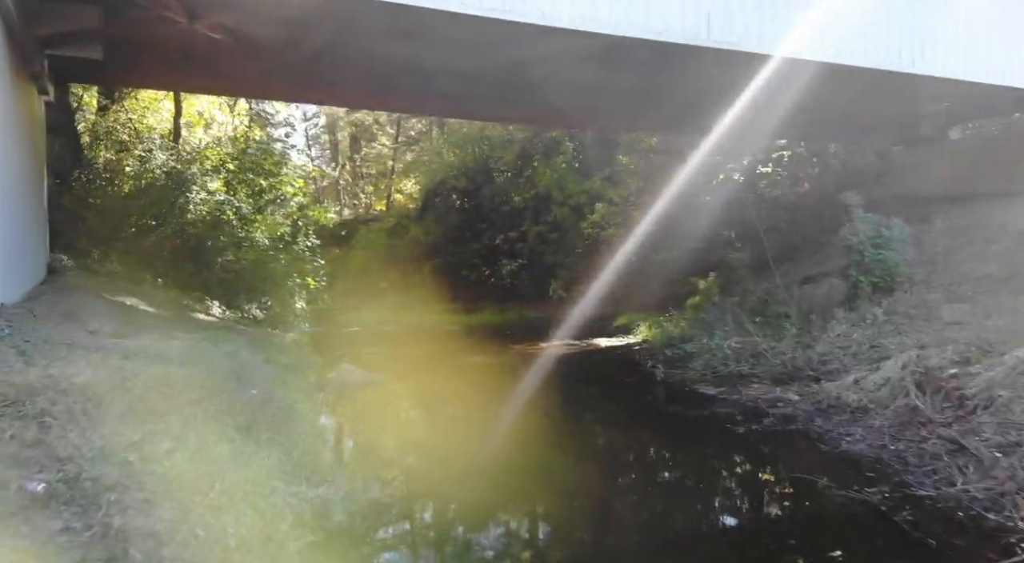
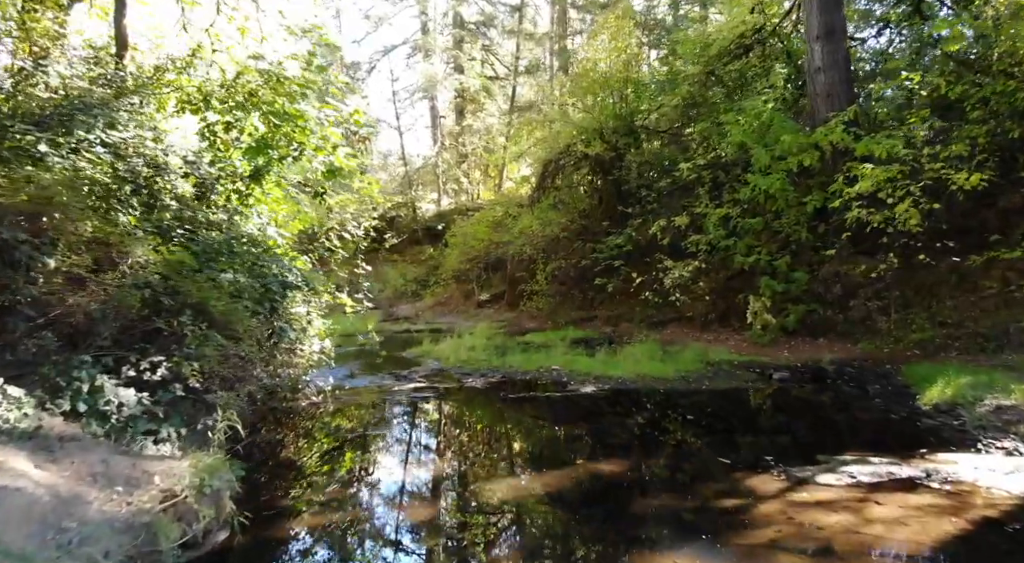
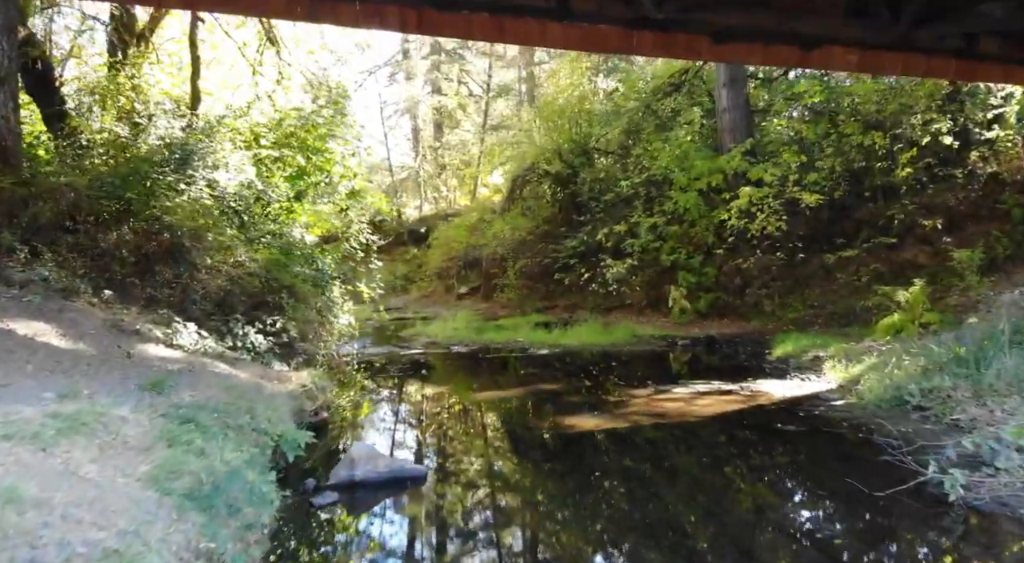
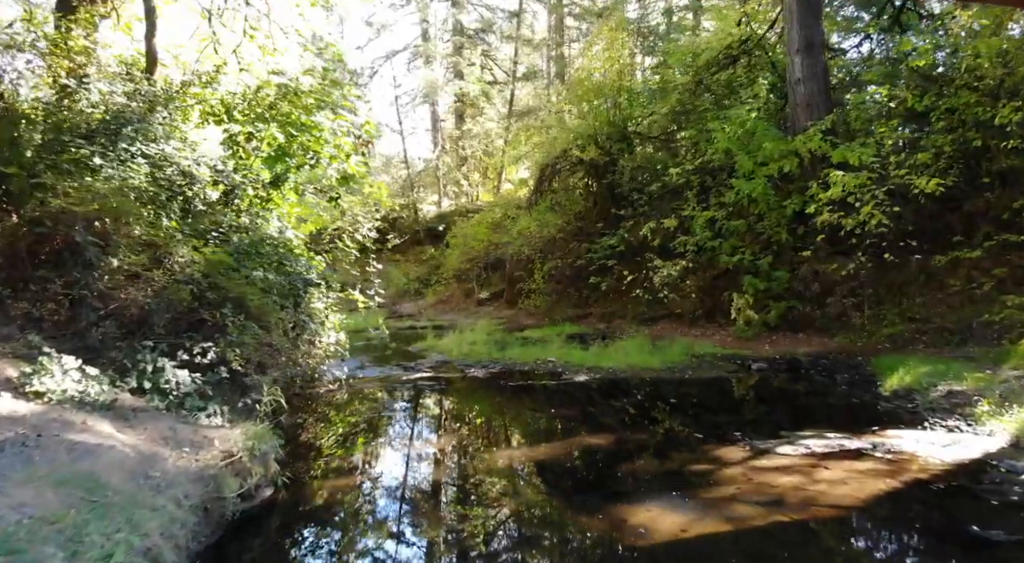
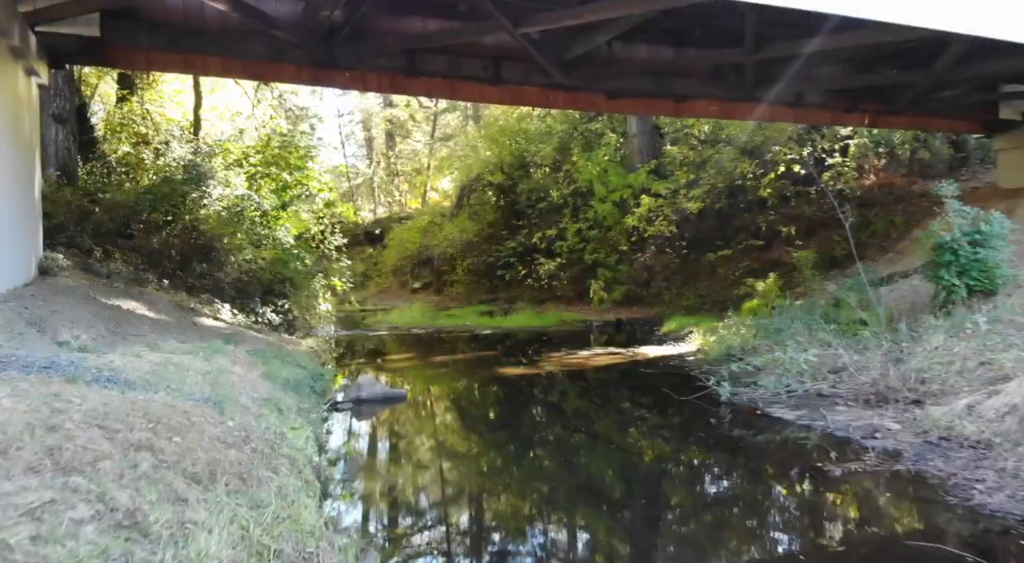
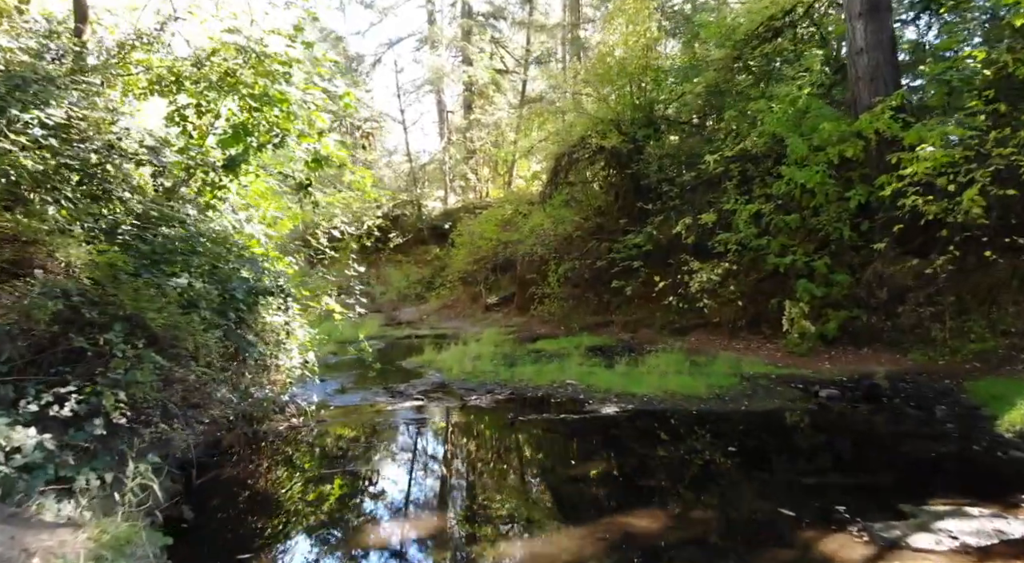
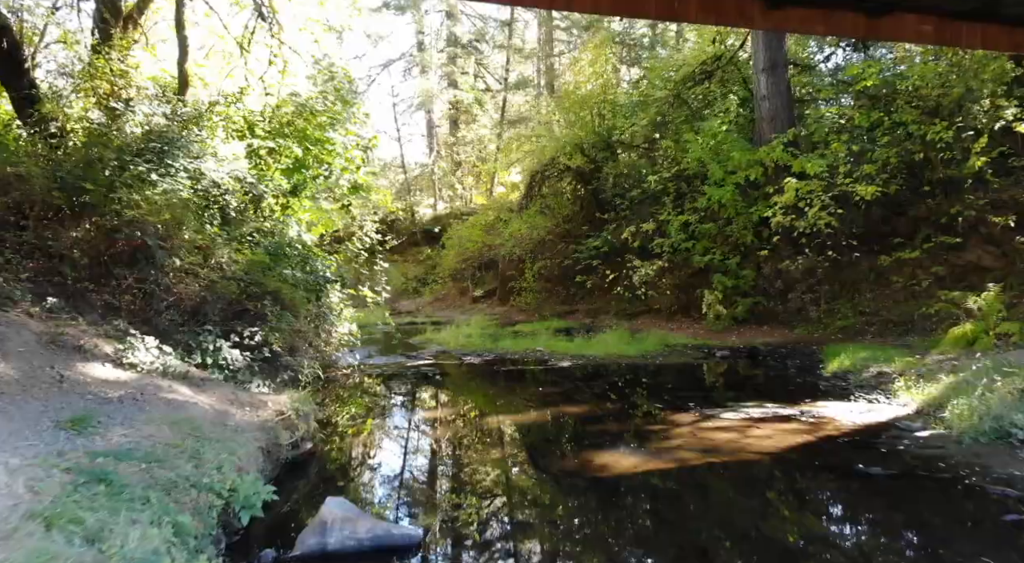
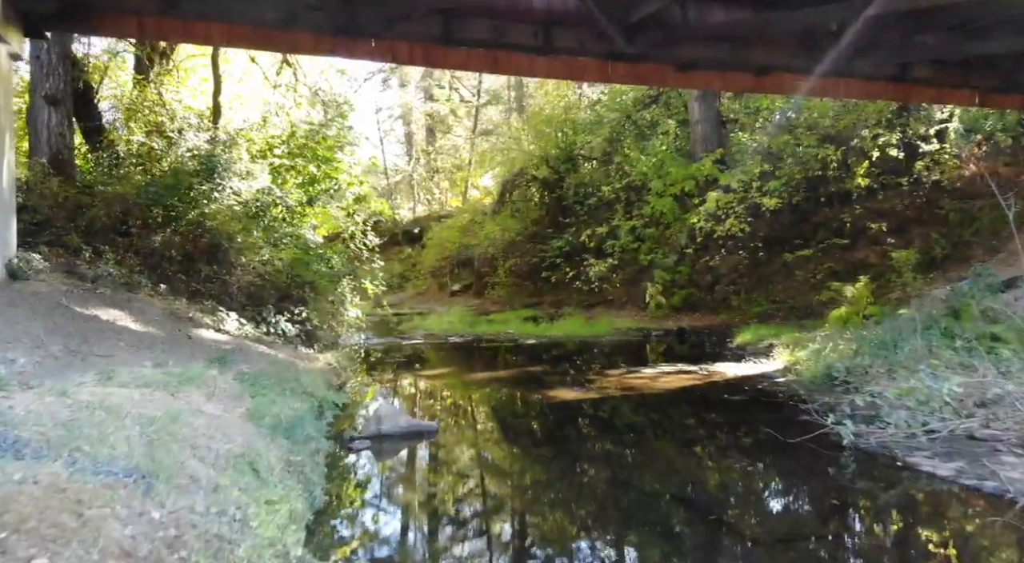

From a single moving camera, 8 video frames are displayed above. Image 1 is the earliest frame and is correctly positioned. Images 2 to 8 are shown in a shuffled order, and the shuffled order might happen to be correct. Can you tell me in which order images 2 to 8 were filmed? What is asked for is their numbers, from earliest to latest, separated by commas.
5, 8, 3, 7, 4, 2, 6
